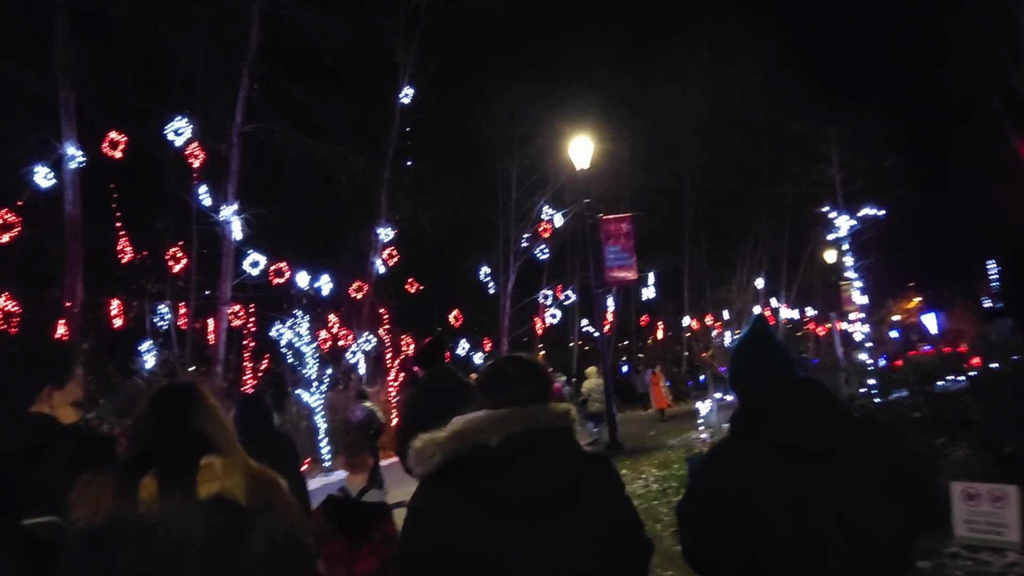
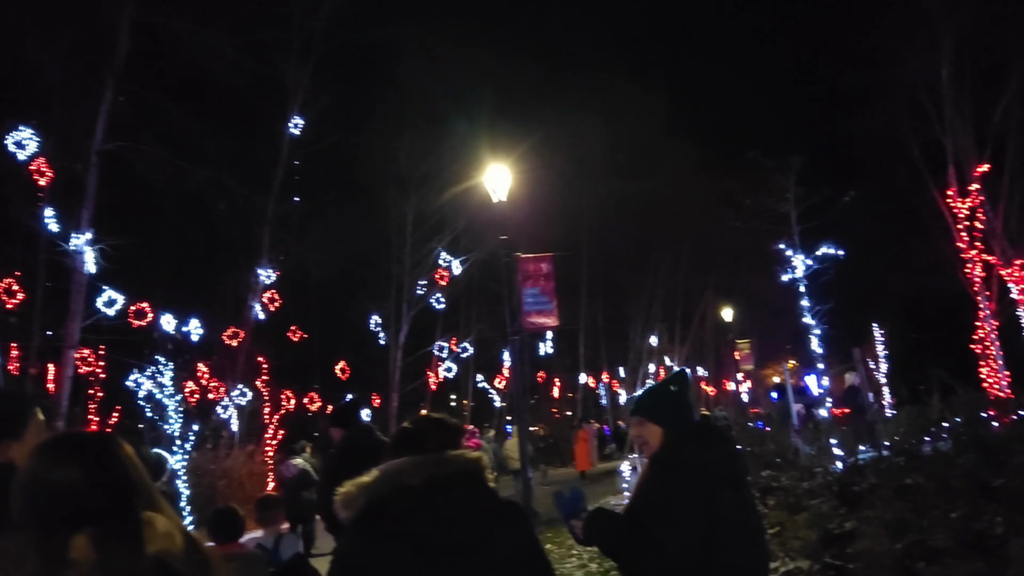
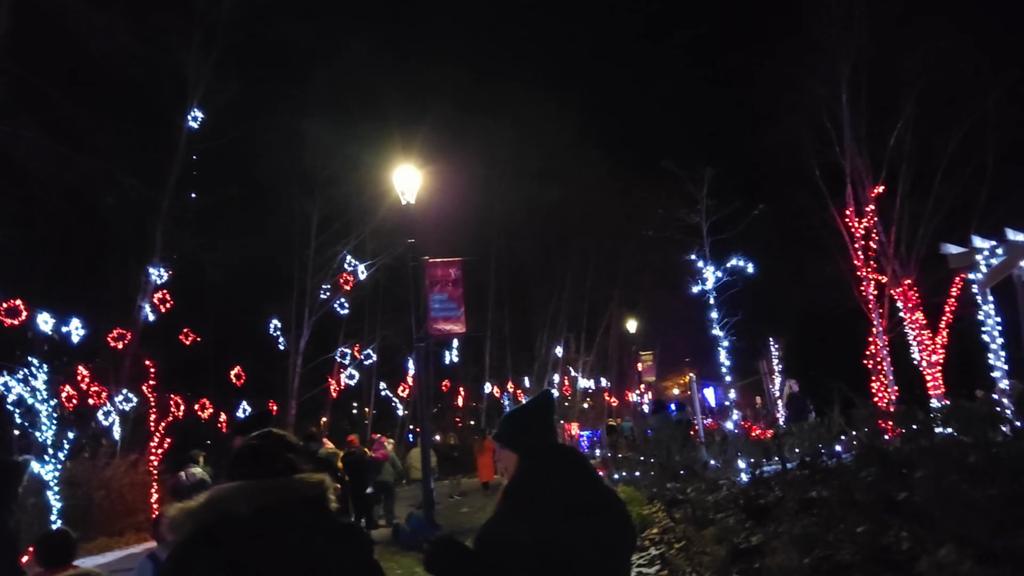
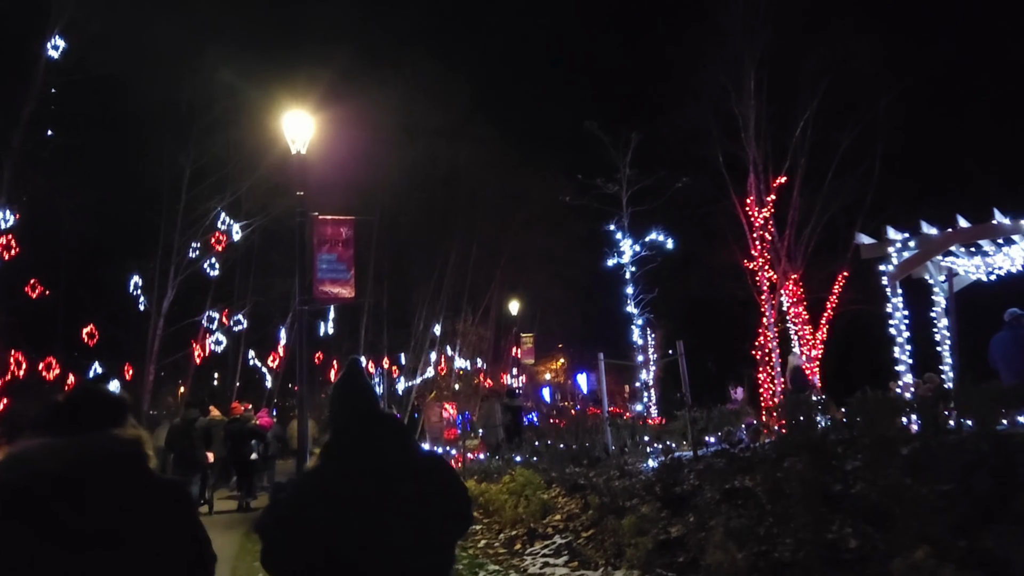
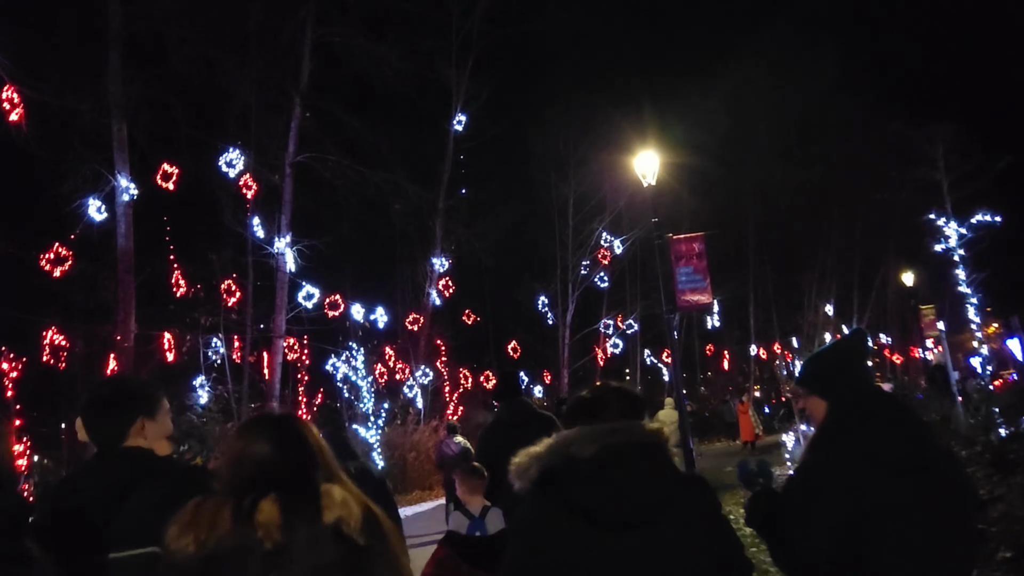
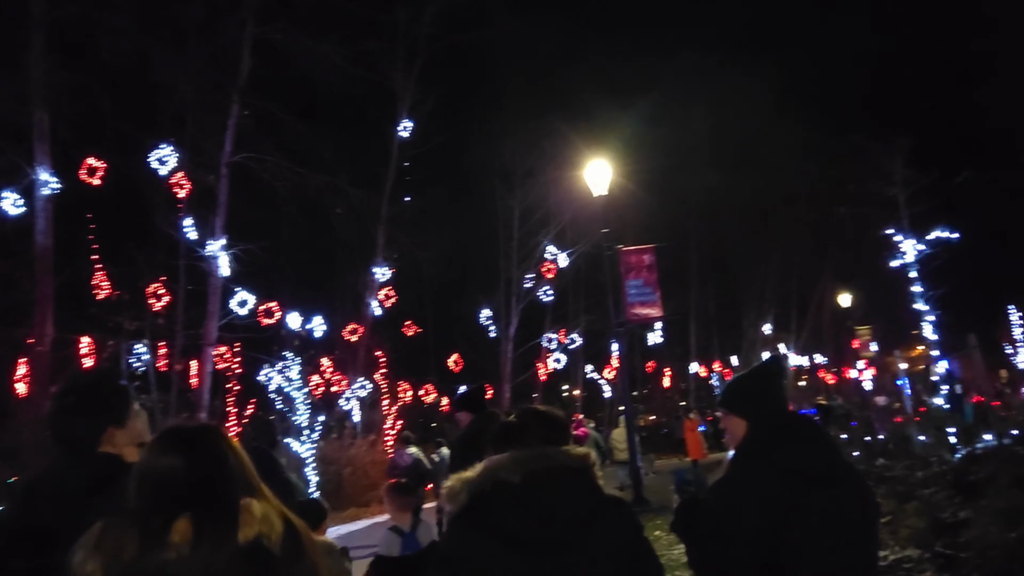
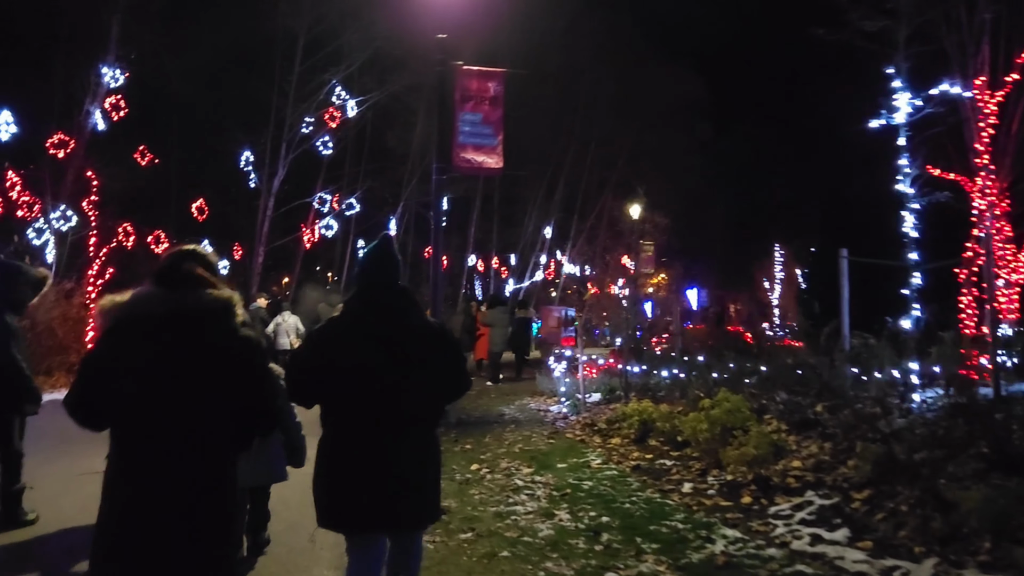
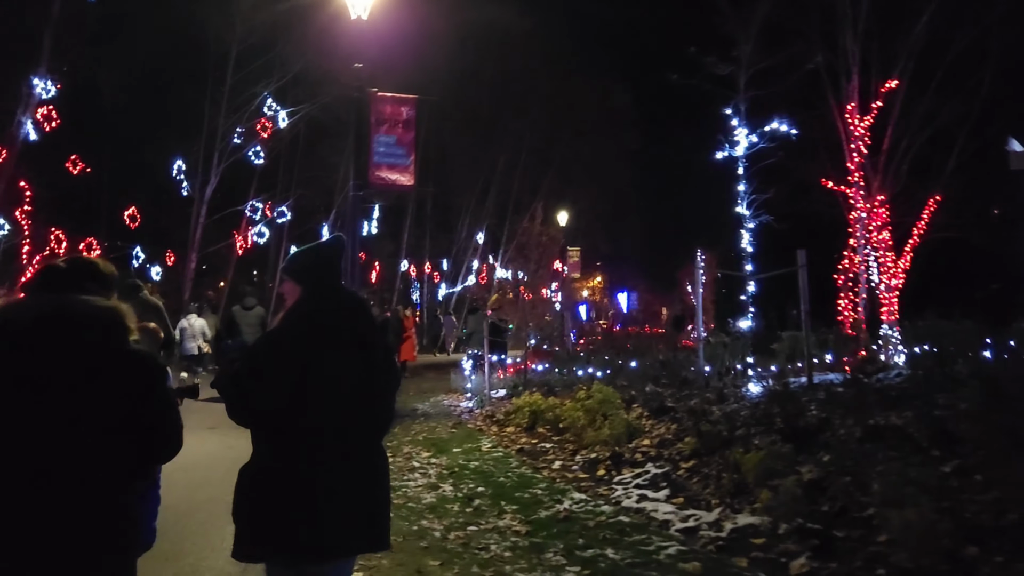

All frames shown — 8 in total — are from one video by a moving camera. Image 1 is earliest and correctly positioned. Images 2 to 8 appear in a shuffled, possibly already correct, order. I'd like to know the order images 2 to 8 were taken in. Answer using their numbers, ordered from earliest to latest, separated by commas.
5, 6, 2, 3, 4, 8, 7
